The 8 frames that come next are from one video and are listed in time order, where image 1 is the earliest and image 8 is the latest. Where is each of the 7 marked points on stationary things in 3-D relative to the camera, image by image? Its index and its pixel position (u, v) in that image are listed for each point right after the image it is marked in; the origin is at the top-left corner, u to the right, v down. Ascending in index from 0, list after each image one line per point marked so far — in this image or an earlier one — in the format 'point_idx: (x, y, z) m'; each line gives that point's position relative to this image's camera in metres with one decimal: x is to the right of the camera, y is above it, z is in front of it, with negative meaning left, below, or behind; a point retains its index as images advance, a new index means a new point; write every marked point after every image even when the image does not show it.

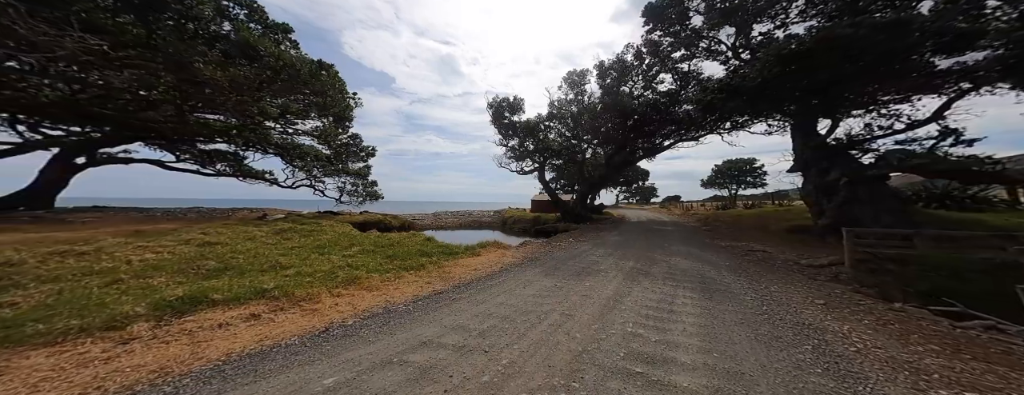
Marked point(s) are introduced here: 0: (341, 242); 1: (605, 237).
0: (-5.1, -1.3, +7.8) m
1: (+4.0, -1.8, +11.7) m
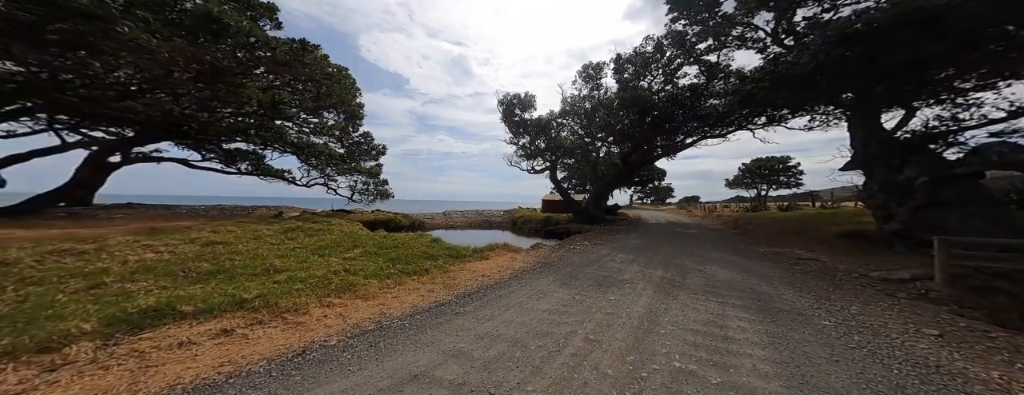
0: (-4.7, -1.2, +7.5) m
1: (+4.5, -1.8, +10.9) m
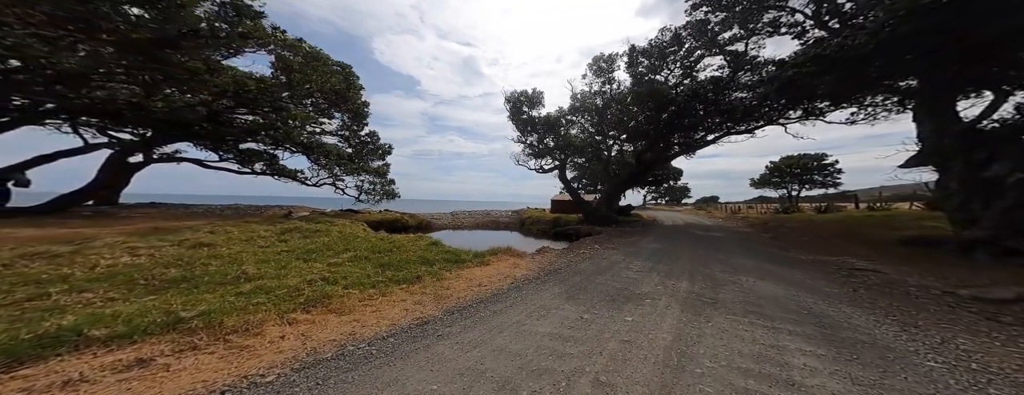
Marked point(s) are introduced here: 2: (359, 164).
0: (-4.6, -1.2, +7.0) m
1: (+4.8, -1.8, +10.1) m
2: (-10.9, +2.4, +19.3) m
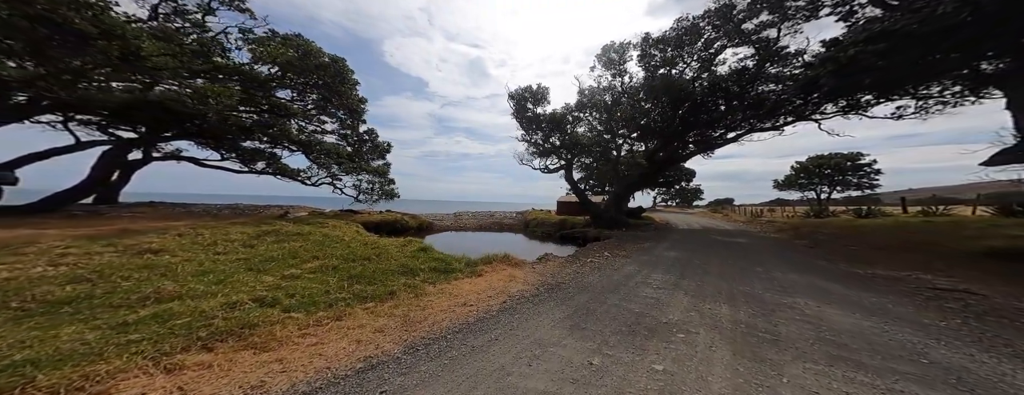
0: (-4.7, -1.2, +6.1) m
1: (+4.7, -1.8, +8.9) m
2: (-10.7, +2.3, +18.6) m
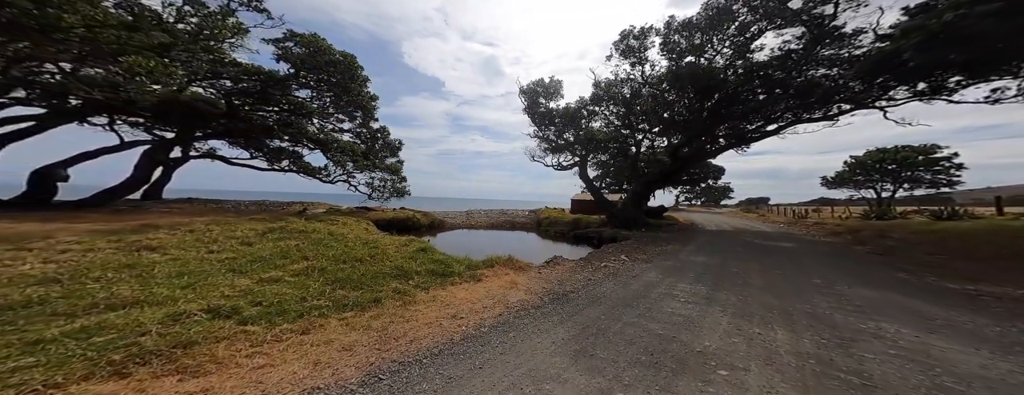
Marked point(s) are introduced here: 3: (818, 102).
0: (-4.6, -1.1, +5.8) m
1: (+5.0, -1.8, +8.0) m
2: (-9.7, +2.5, +18.7) m
3: (+14.0, +4.4, +12.4) m
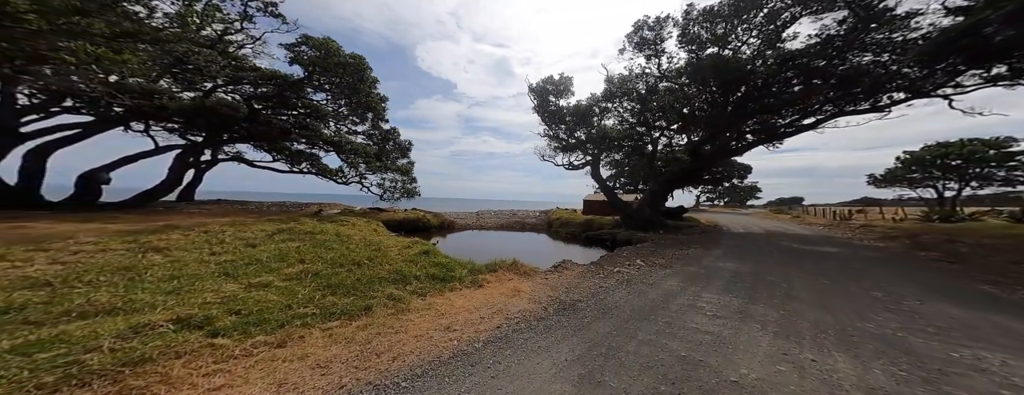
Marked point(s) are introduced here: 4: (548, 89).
0: (-4.5, -1.2, +5.7) m
1: (+5.2, -1.8, +7.3) m
2: (-8.8, +2.5, +18.9) m
3: (+14.4, +4.4, +11.2) m
4: (+2.9, +8.0, +19.9) m
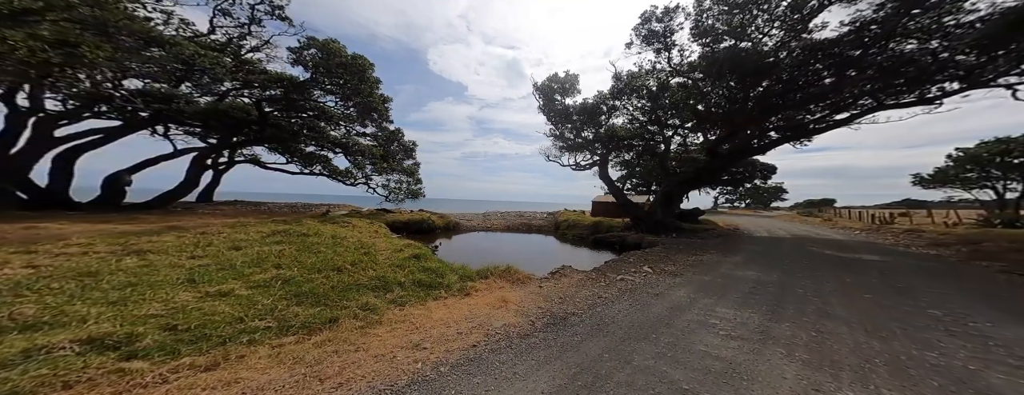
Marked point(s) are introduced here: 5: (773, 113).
0: (-4.7, -1.2, +5.5) m
1: (+5.1, -1.8, +6.5) m
2: (-8.4, +2.4, +18.8) m
3: (+14.5, +4.4, +10.0) m
4: (+3.4, +7.9, +19.4) m
5: (+12.4, +4.1, +12.9) m
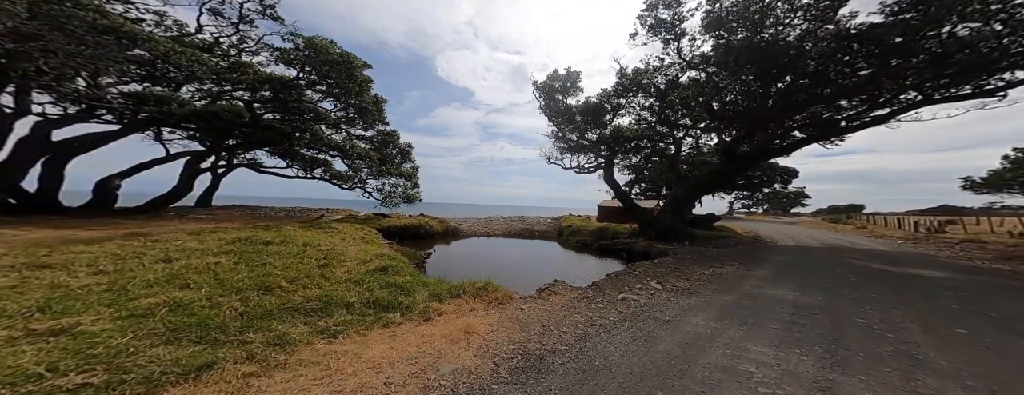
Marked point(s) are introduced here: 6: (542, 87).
0: (-5.2, -1.2, +4.6) m
1: (+4.7, -1.8, +5.3) m
2: (-8.4, +2.1, +18.1) m
3: (+14.2, +4.2, +8.7) m
4: (+3.4, +7.6, +18.4) m
5: (+12.2, +3.9, +11.6) m
6: (+2.6, +7.7, +18.6) m
